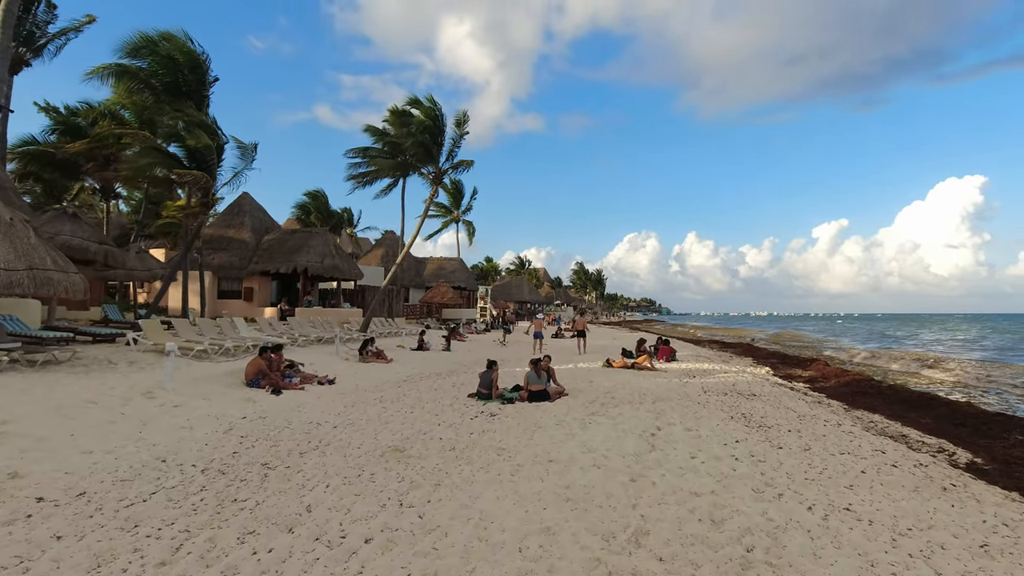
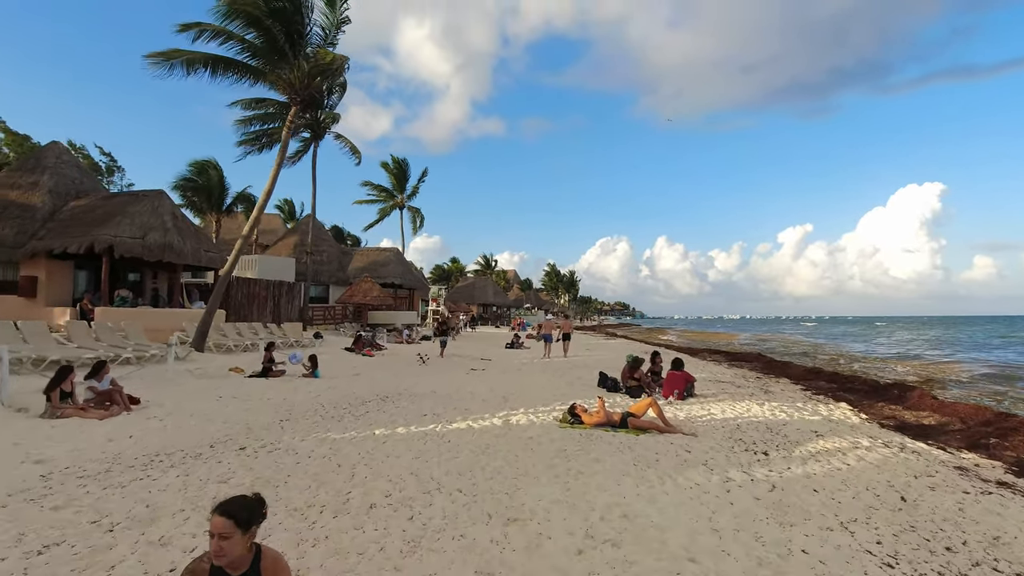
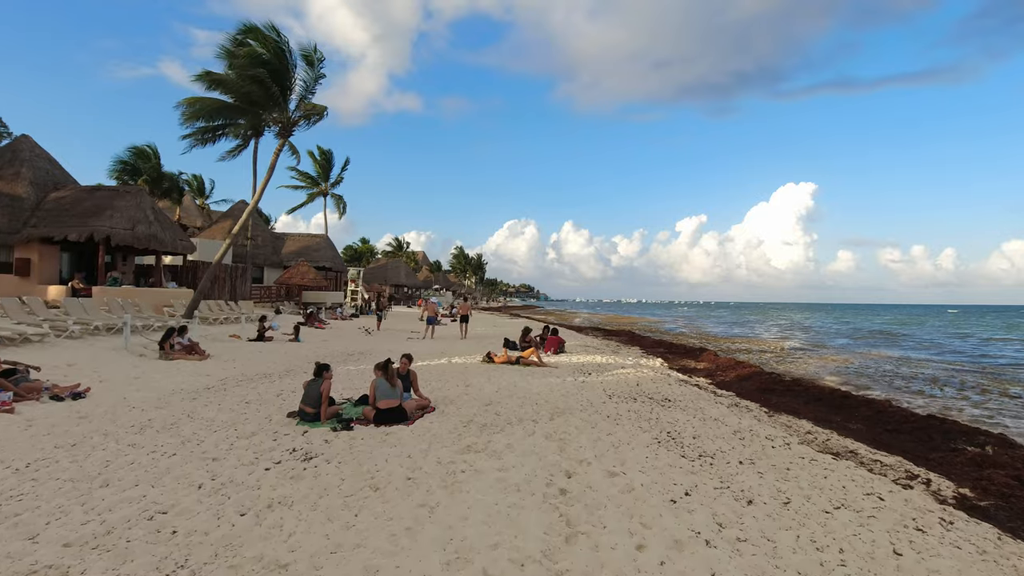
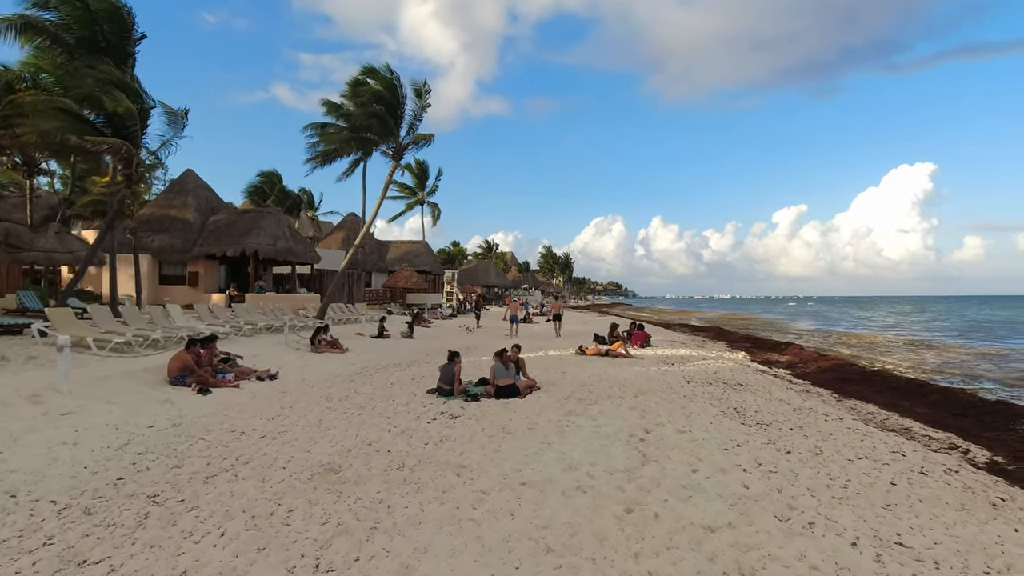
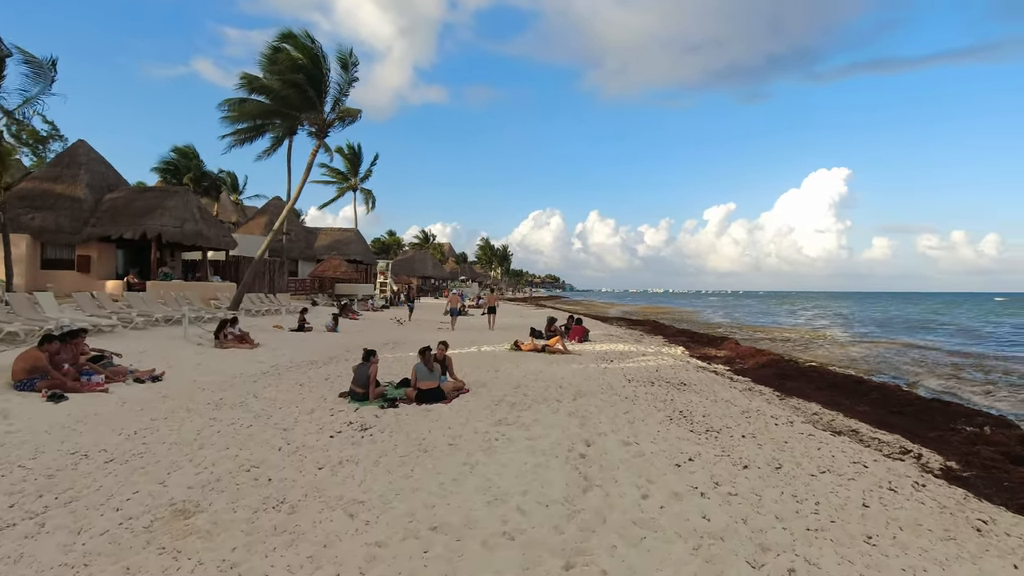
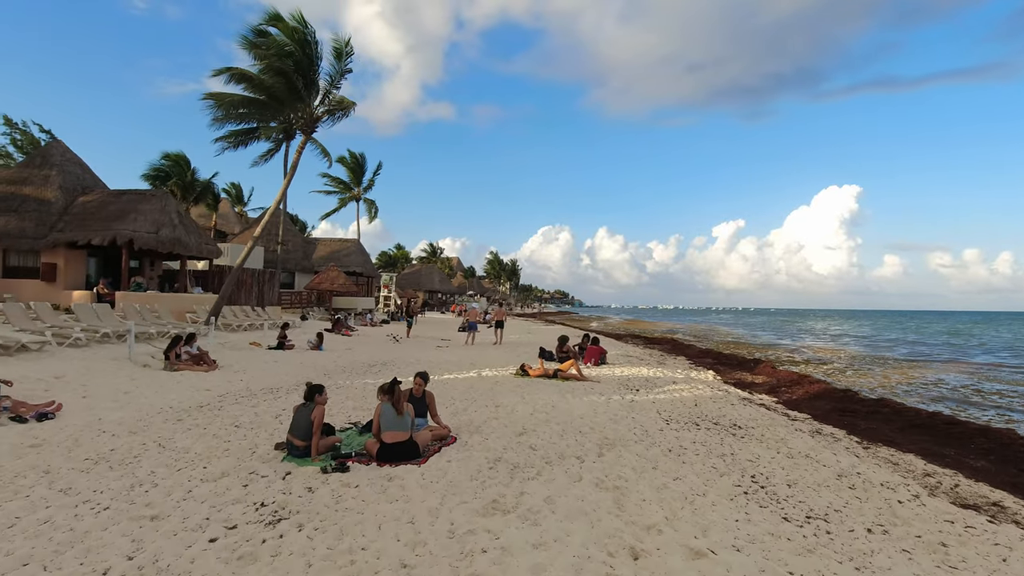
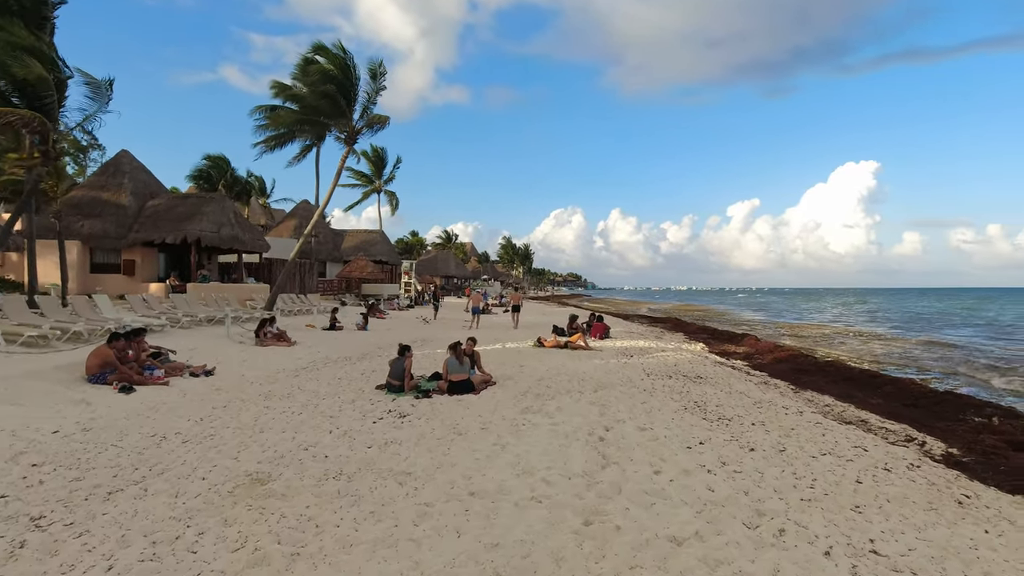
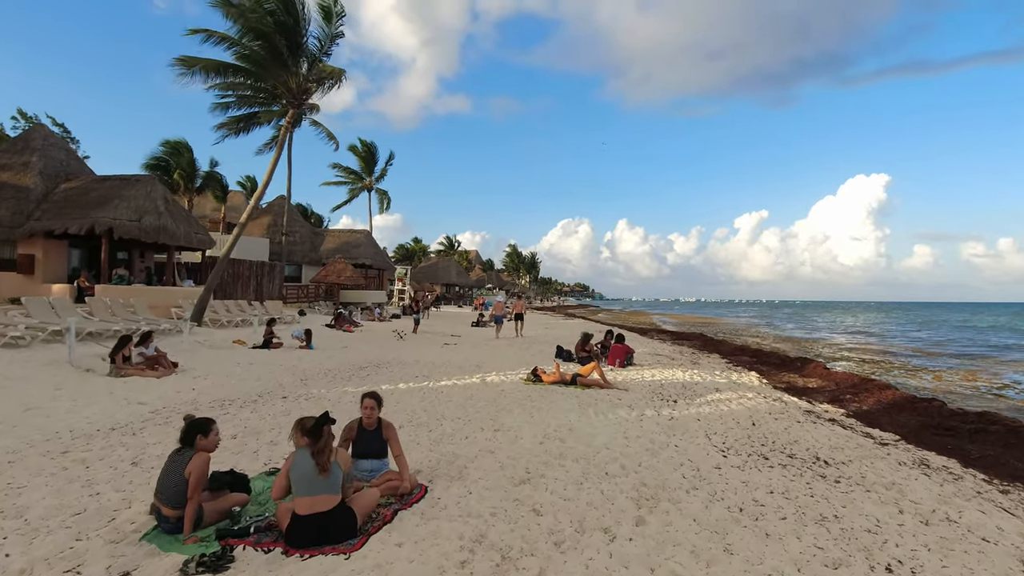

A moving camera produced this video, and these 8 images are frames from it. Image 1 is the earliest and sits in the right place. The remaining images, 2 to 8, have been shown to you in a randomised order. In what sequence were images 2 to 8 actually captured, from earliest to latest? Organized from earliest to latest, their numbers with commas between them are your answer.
4, 7, 5, 3, 6, 8, 2
